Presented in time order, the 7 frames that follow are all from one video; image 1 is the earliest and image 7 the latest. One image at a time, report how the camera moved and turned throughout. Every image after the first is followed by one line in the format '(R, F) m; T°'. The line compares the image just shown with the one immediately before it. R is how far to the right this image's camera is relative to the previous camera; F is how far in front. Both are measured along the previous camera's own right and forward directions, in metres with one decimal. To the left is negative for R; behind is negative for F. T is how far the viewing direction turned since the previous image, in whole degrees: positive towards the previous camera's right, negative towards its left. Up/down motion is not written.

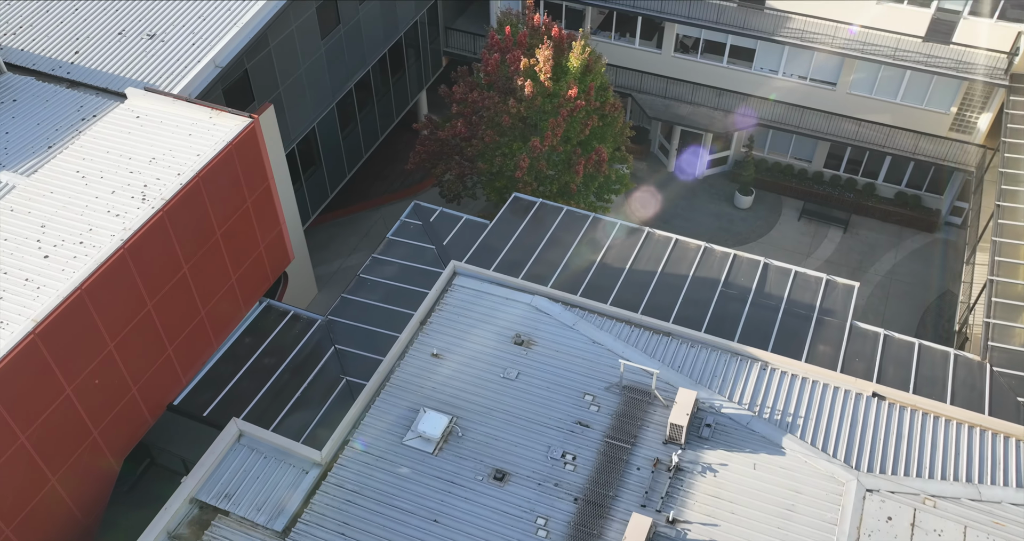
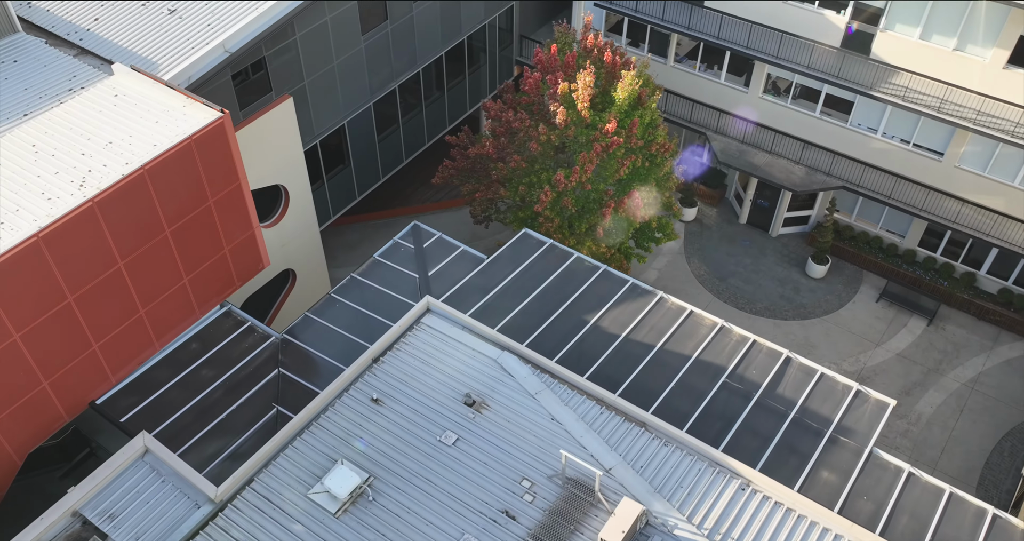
(+3.4, +2.7) m; -9°
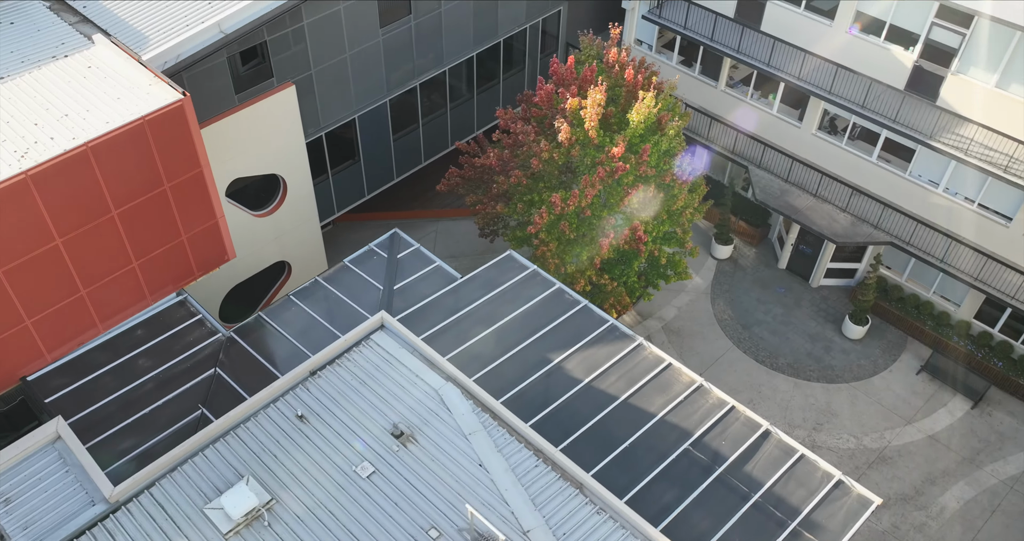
(+2.8, +1.8) m; -6°
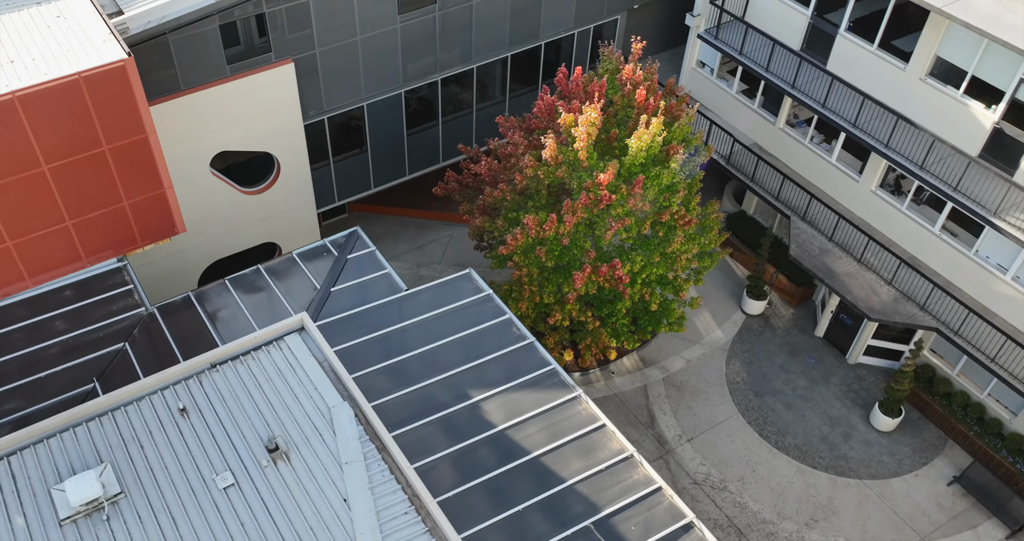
(+3.8, +2.2) m; -9°
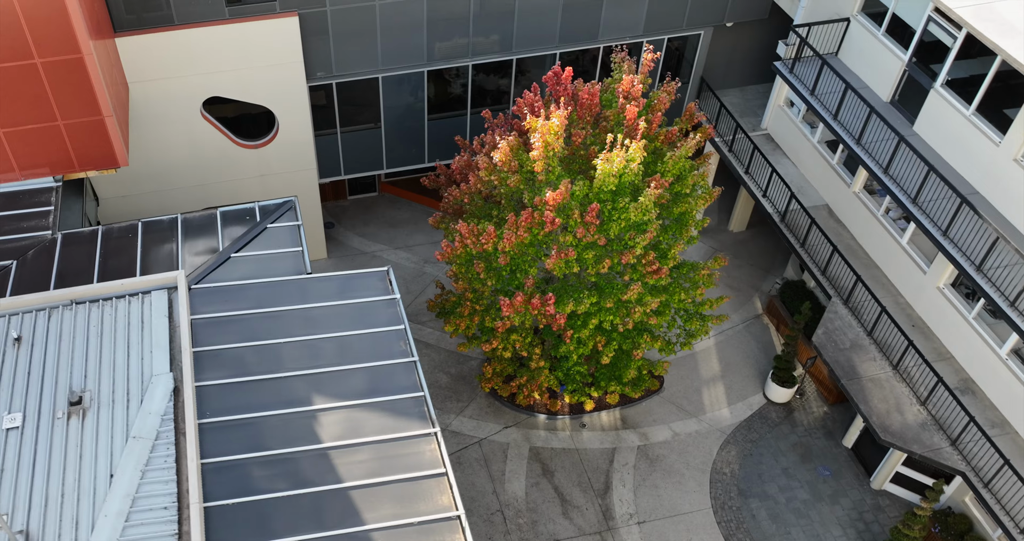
(+5.1, +3.1) m; -12°
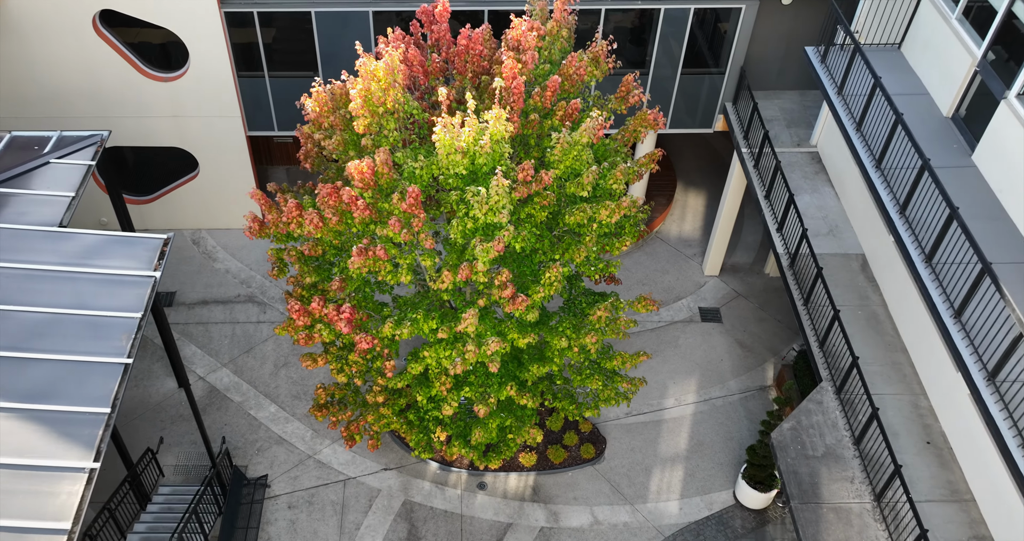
(+5.0, +5.4) m; -11°
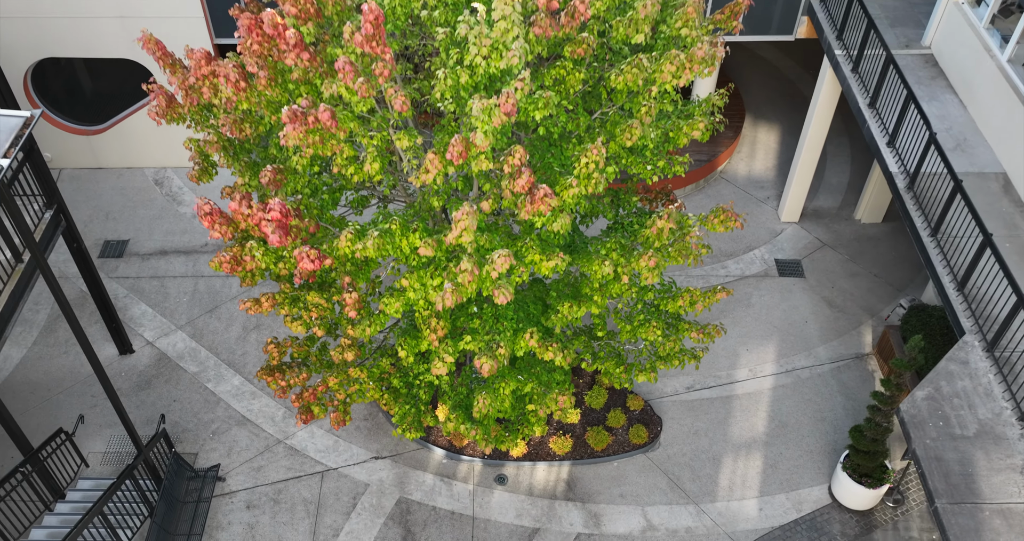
(+0.2, +4.1) m; -2°
